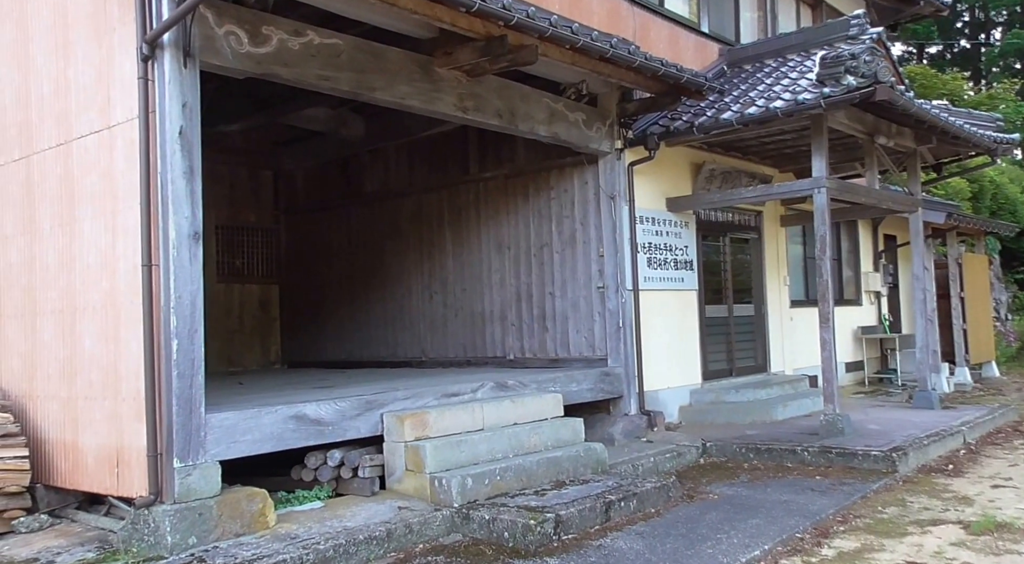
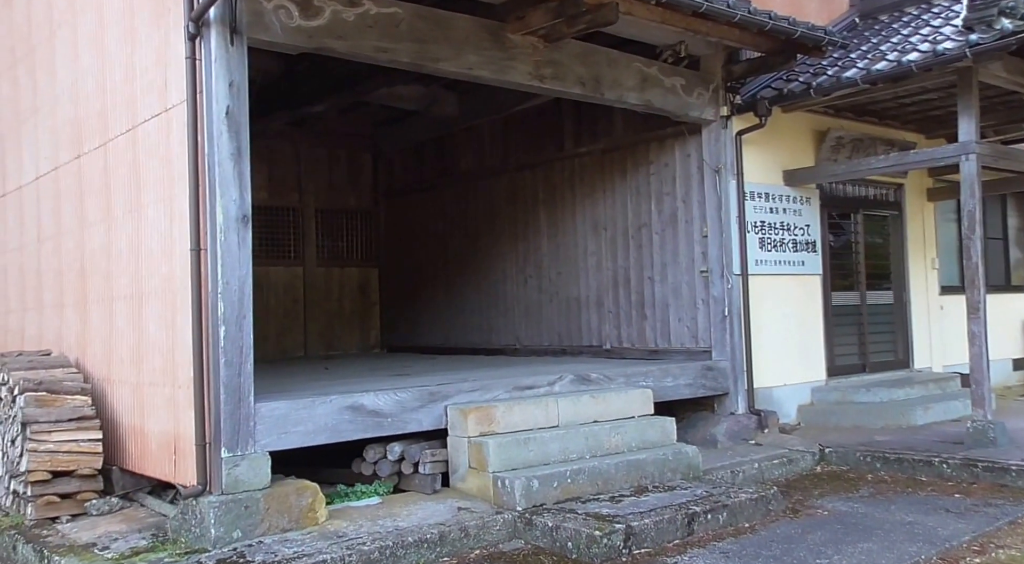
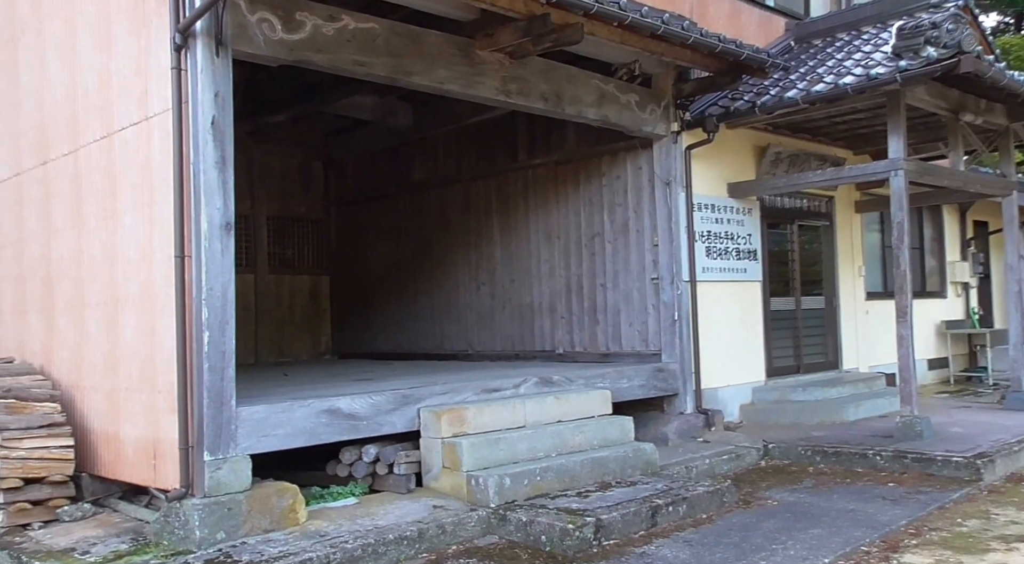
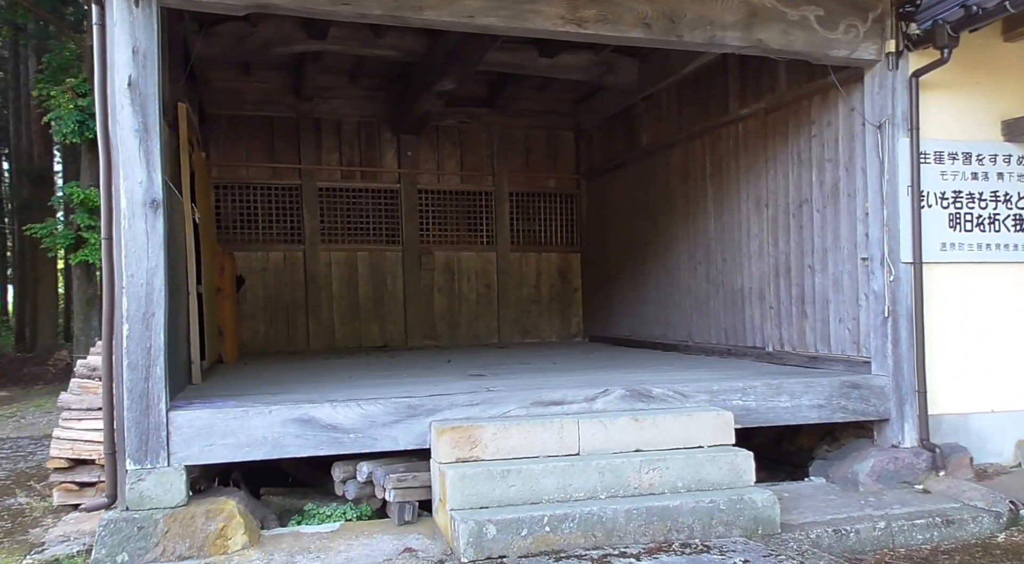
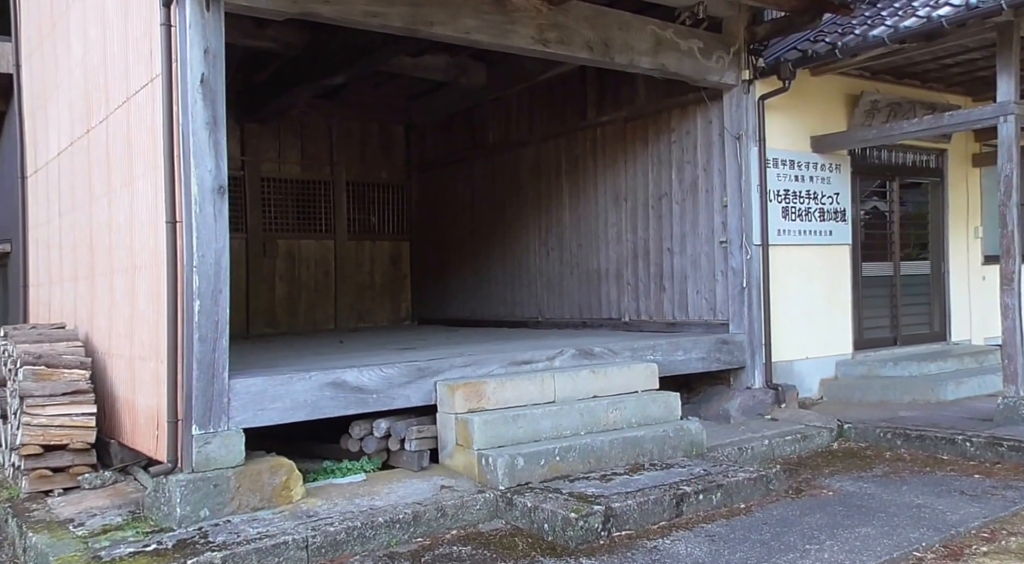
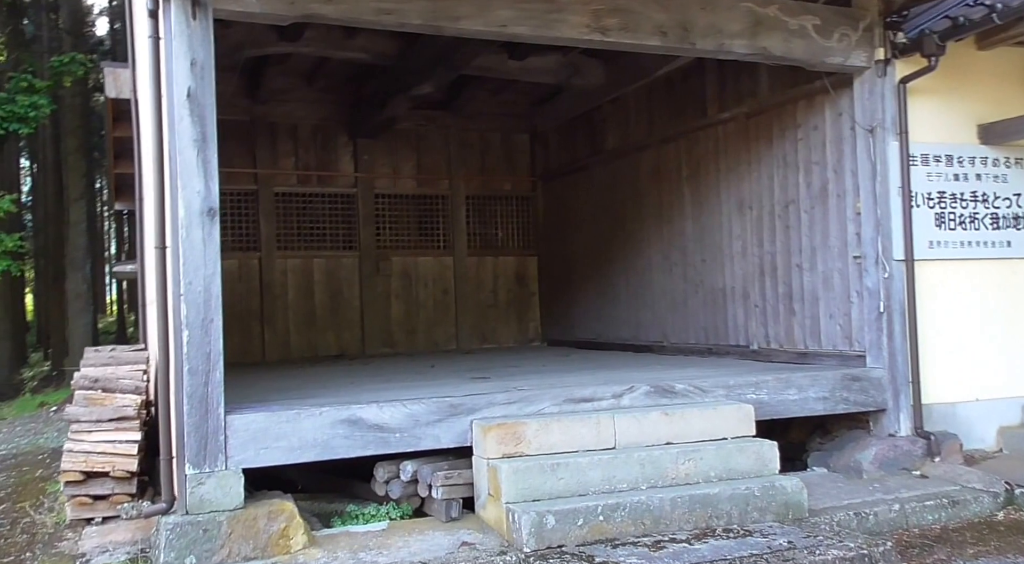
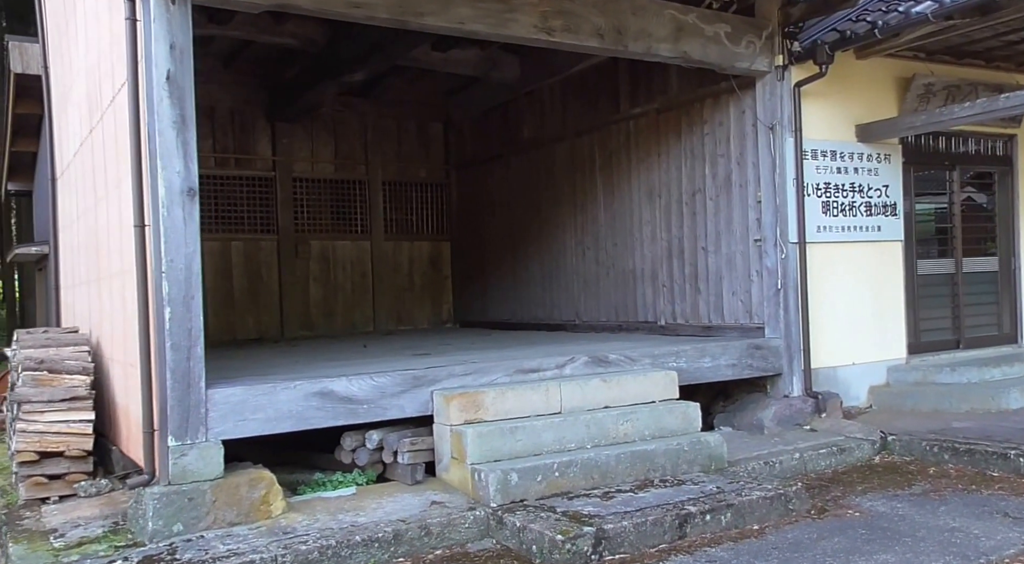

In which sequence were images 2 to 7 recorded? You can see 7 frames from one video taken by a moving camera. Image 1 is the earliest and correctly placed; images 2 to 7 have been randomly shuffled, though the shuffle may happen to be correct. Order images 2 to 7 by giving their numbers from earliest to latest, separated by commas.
3, 2, 5, 7, 6, 4
